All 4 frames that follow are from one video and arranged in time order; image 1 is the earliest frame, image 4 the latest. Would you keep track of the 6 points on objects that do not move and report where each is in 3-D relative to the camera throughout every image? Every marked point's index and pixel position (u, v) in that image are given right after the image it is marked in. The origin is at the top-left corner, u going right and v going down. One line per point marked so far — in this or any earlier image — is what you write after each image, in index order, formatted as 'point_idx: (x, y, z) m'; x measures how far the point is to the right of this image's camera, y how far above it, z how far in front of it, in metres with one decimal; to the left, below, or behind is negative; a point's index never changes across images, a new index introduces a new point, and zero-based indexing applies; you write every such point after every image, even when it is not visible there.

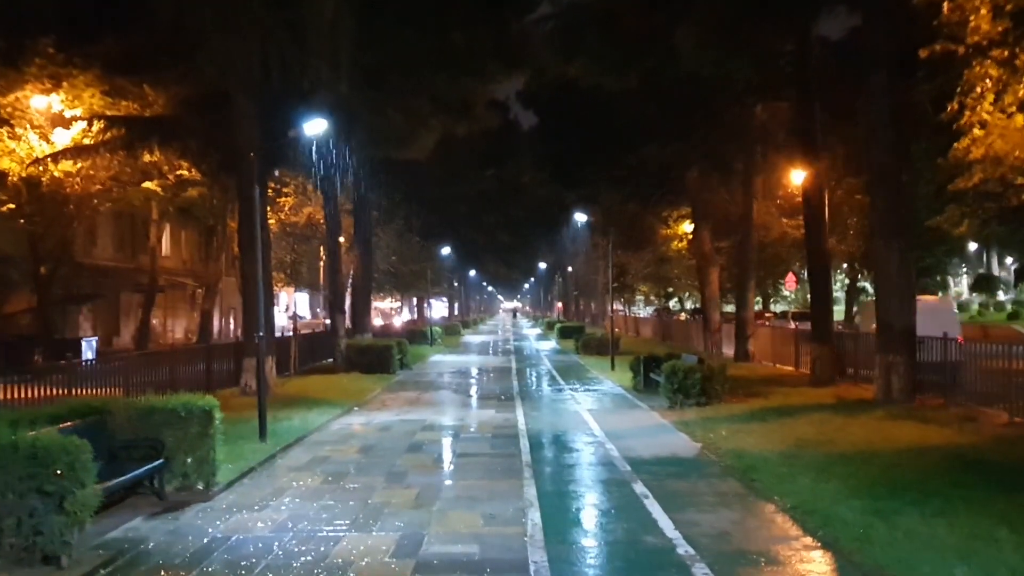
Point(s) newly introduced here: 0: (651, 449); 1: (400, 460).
0: (+1.9, -2.2, +13.8) m
1: (-1.5, -2.3, +13.3) m
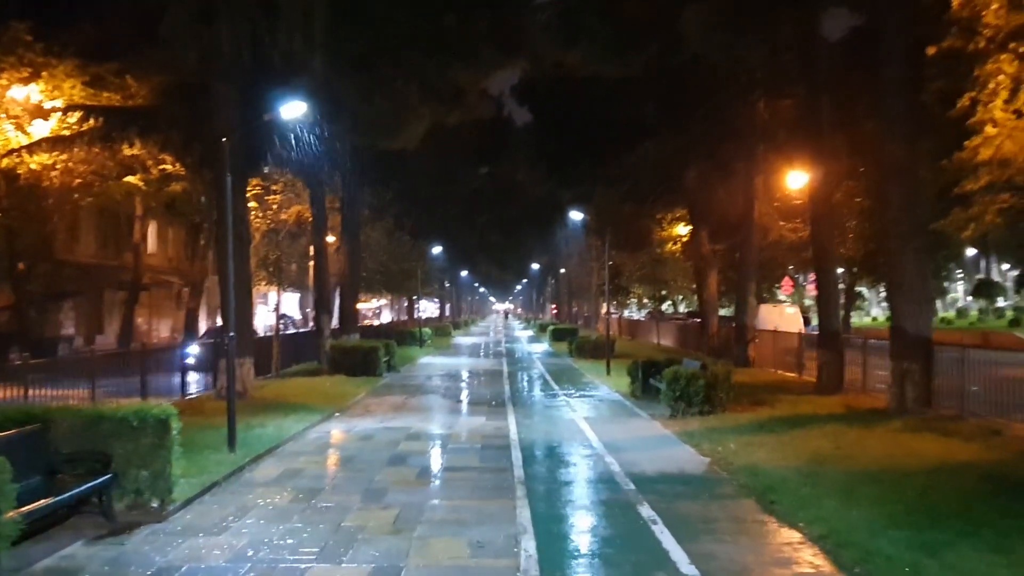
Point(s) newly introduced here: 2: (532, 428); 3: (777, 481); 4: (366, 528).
0: (+1.8, -2.2, +12.7) m
1: (-1.6, -2.3, +12.1) m
2: (+0.3, -2.3, +16.8) m
3: (+2.9, -2.1, +10.8) m
4: (-1.3, -2.2, +9.2) m
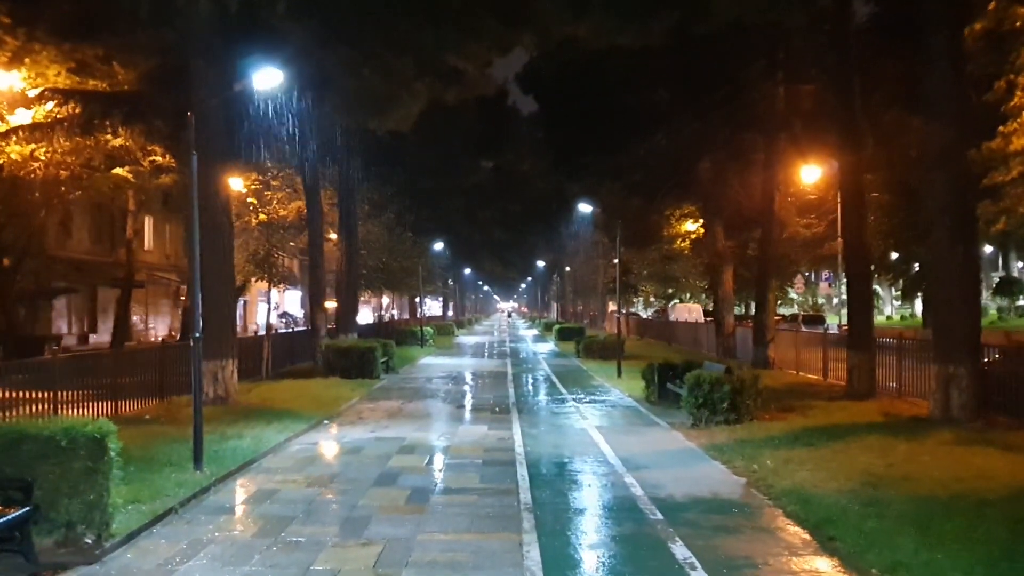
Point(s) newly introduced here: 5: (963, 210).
0: (+1.9, -2.2, +11.0) m
1: (-1.5, -2.2, +10.4) m
2: (+0.4, -2.3, +15.2) m
3: (+2.9, -2.0, +9.1) m
4: (-1.3, -2.1, +7.5) m
5: (+7.5, +1.3, +16.8) m
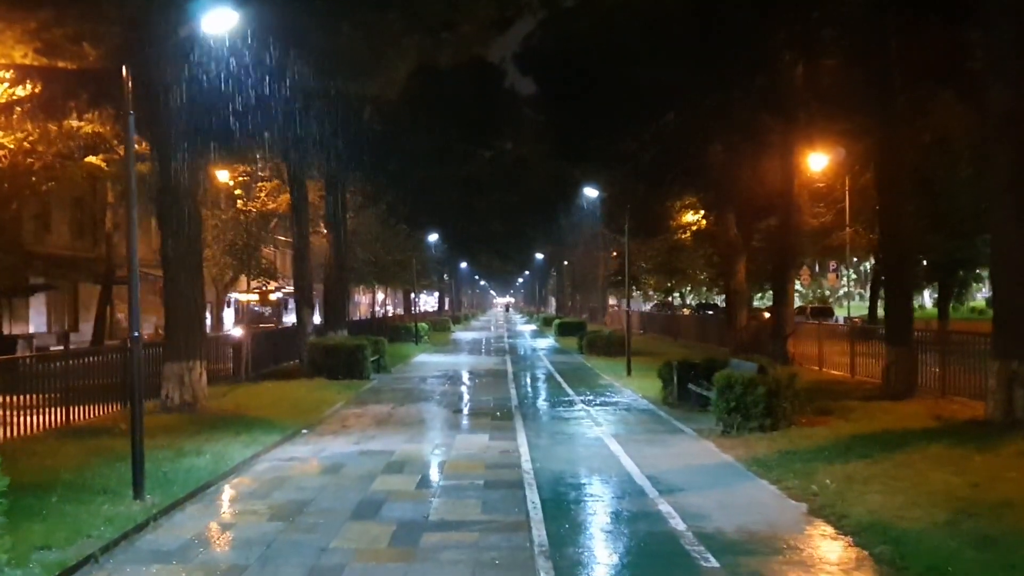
0: (+2.0, -2.0, +8.9) m
1: (-1.5, -2.1, +8.4) m
2: (+0.5, -2.1, +13.1) m
3: (+3.0, -1.9, +7.1) m
4: (-1.2, -2.0, +5.5) m
5: (+7.6, +1.5, +14.8) m
